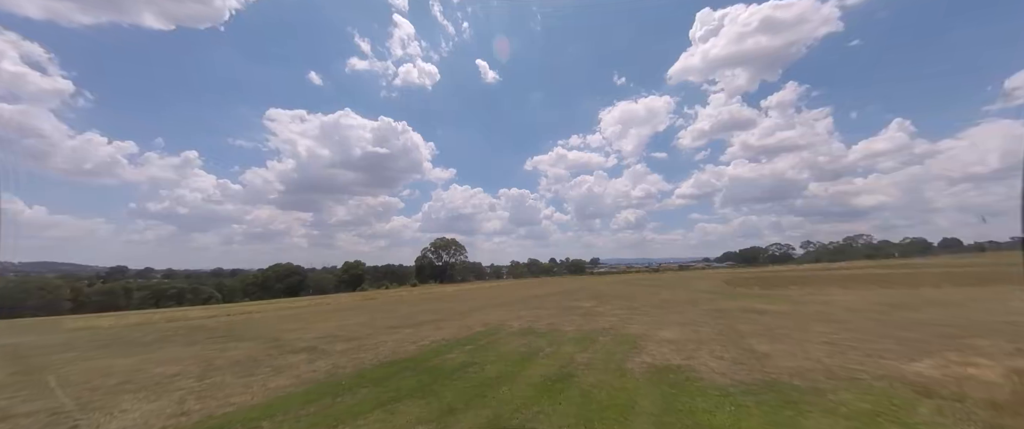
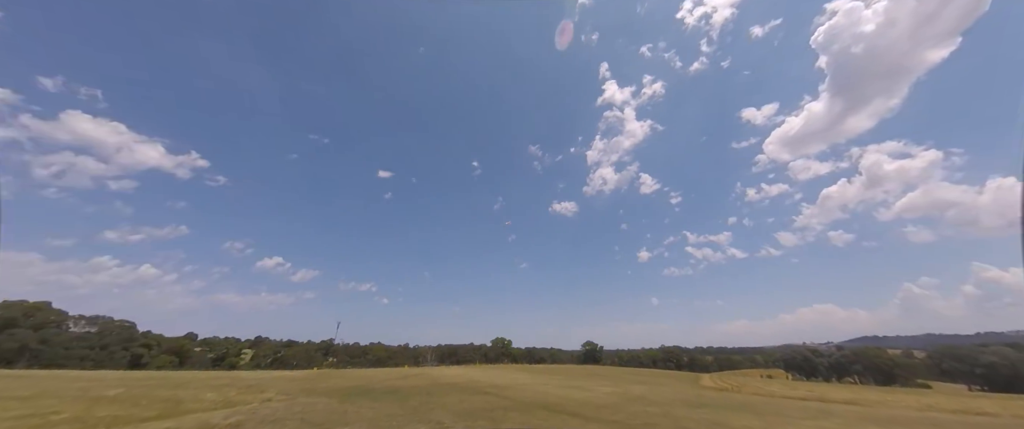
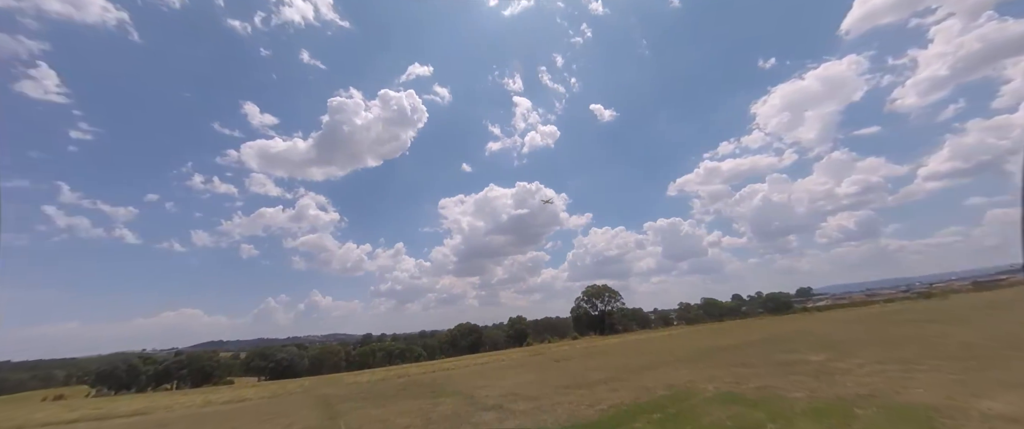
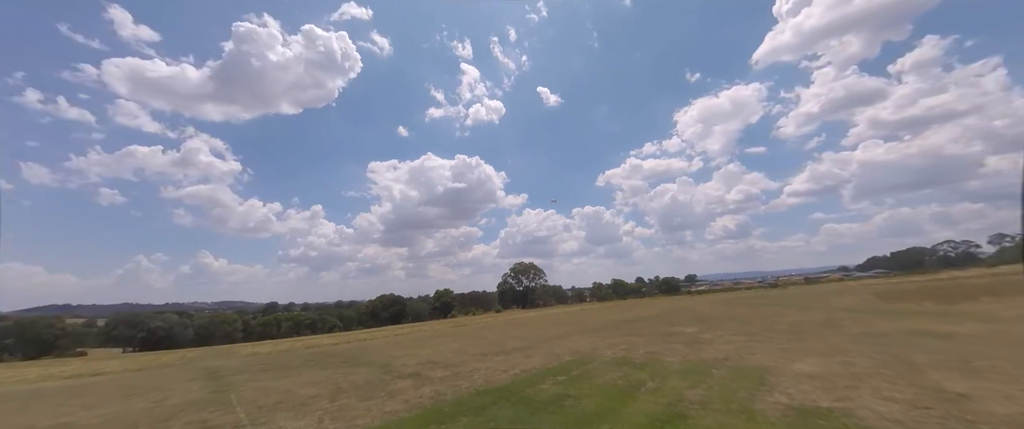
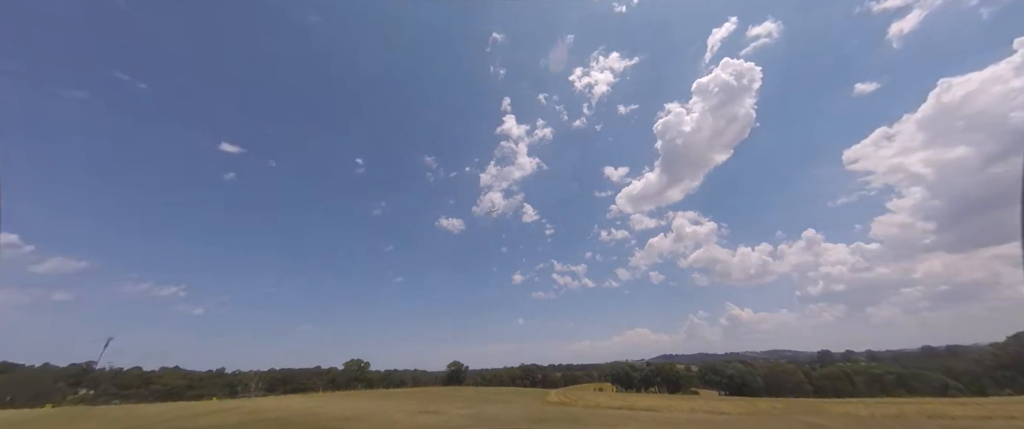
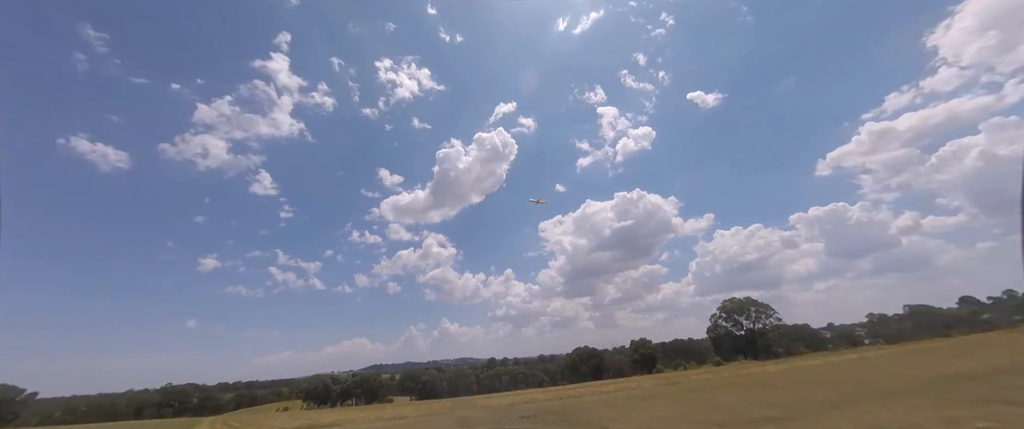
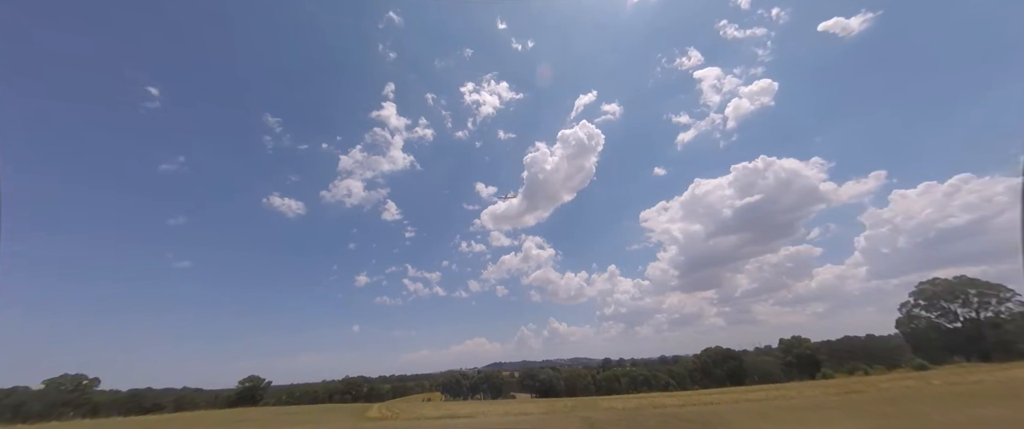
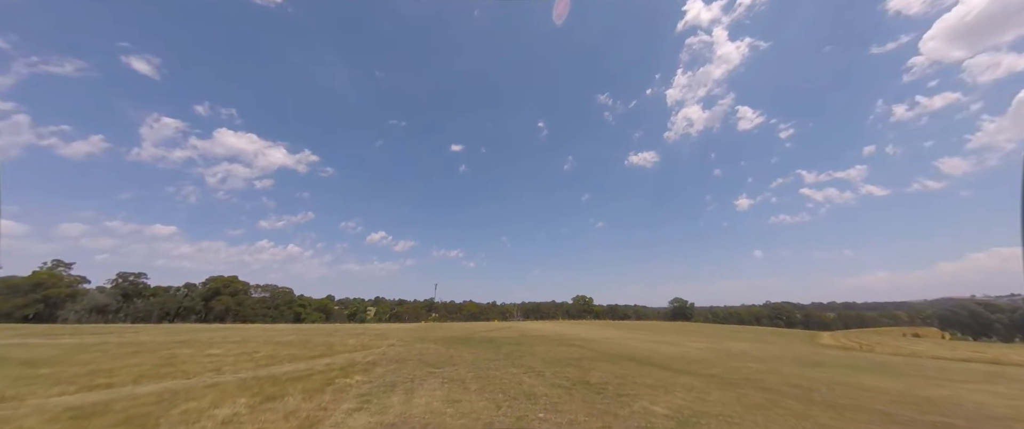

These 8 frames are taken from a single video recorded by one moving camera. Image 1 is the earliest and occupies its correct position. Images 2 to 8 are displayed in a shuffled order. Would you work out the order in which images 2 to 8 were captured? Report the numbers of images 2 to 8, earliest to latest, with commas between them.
4, 3, 6, 7, 5, 2, 8
